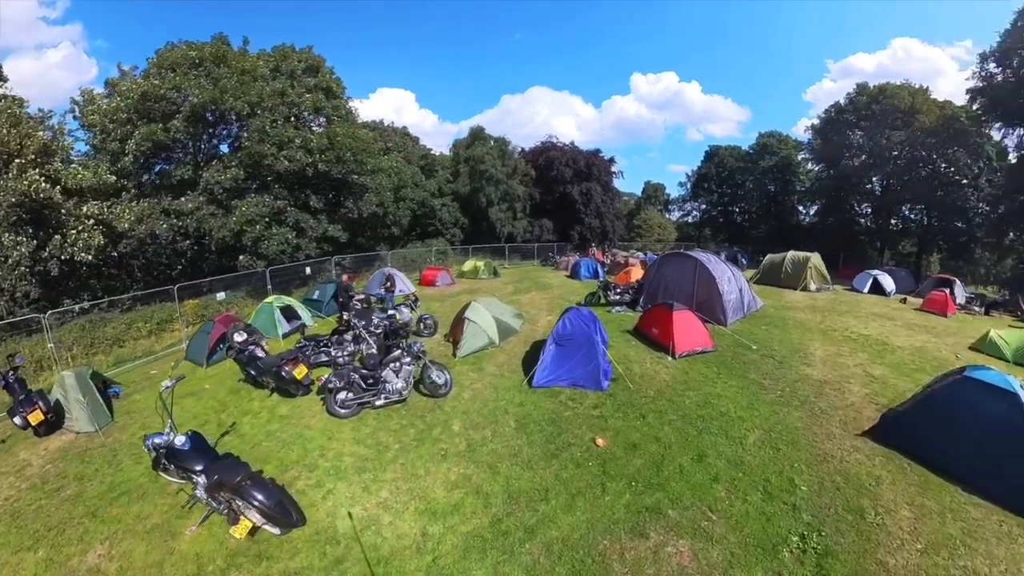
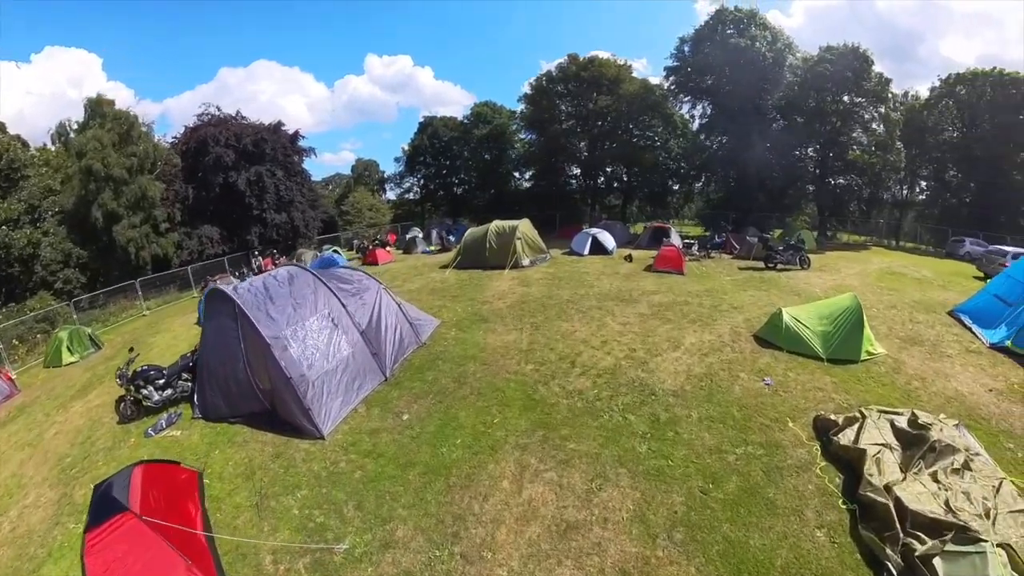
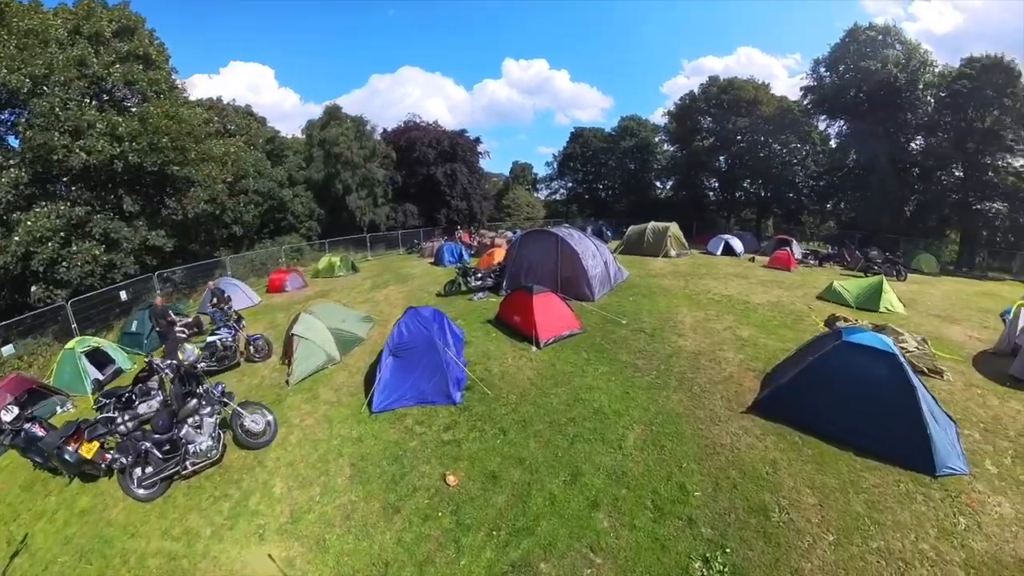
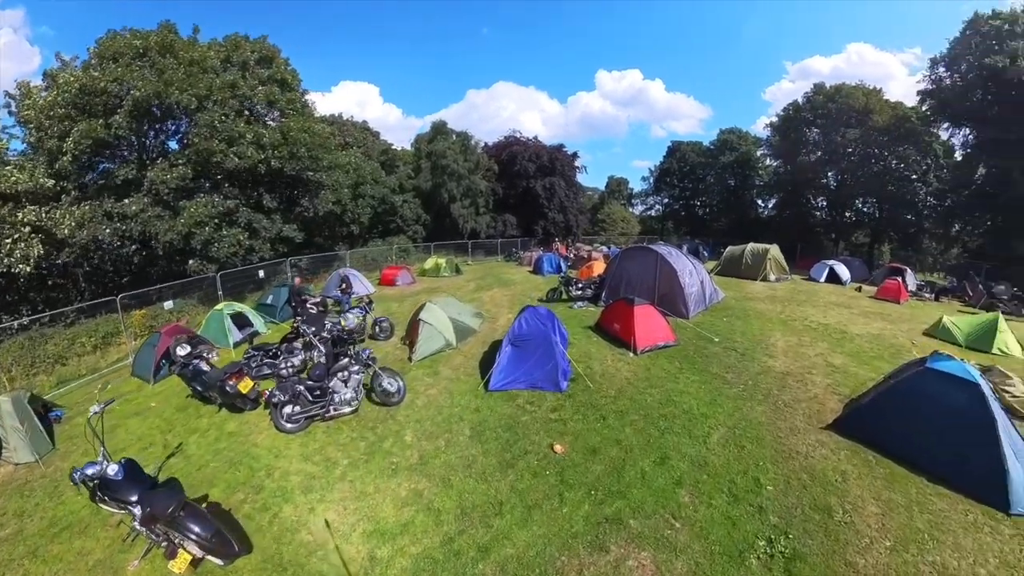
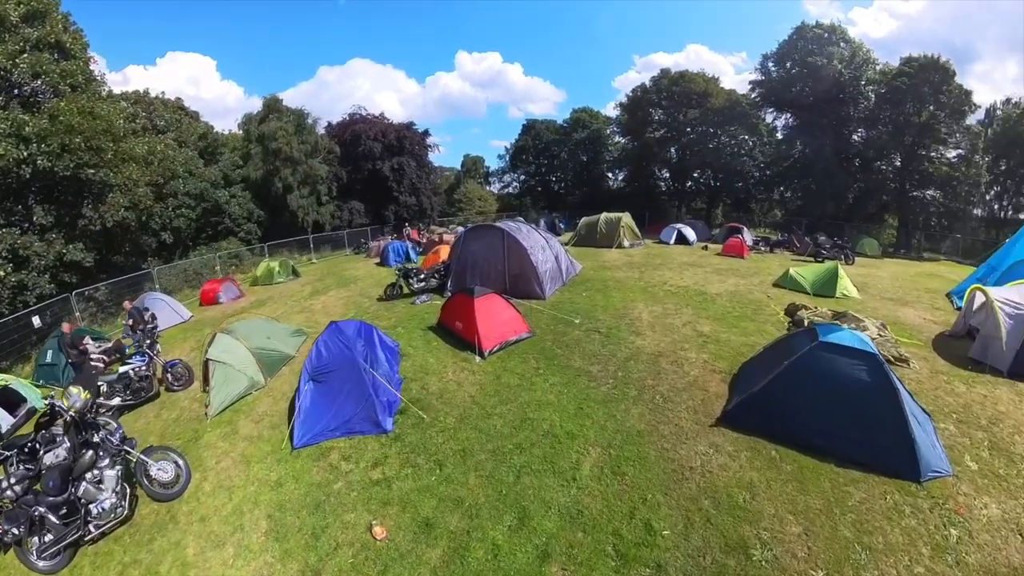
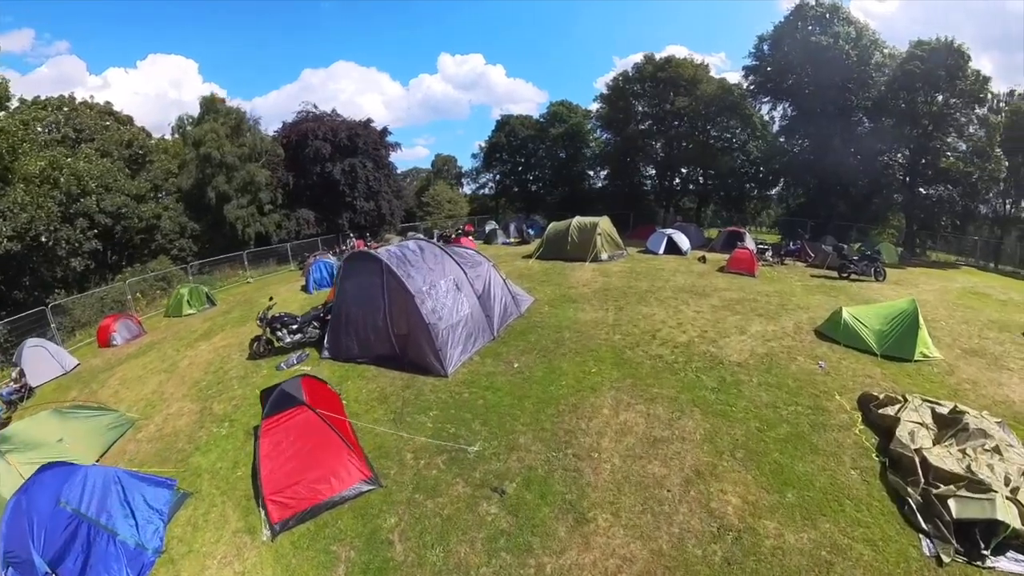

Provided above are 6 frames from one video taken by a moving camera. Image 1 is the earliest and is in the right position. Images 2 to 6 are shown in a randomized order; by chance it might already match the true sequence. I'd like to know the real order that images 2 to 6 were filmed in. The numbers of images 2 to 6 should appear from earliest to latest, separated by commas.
4, 3, 5, 6, 2
